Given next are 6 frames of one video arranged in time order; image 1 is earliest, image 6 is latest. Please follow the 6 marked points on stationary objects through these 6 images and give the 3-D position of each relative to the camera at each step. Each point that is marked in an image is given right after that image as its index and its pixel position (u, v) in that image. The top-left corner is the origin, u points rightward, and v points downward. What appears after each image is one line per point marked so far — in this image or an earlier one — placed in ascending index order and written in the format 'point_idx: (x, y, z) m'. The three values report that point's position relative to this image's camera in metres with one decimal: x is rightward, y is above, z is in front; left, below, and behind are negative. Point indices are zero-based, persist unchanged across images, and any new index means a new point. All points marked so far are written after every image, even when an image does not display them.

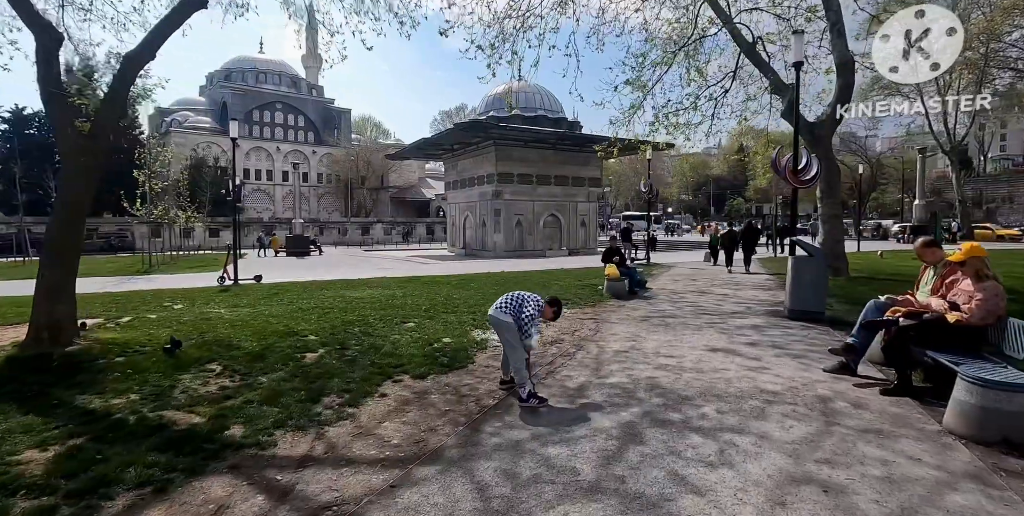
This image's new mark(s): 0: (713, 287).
0: (+5.4, -0.7, +13.7) m
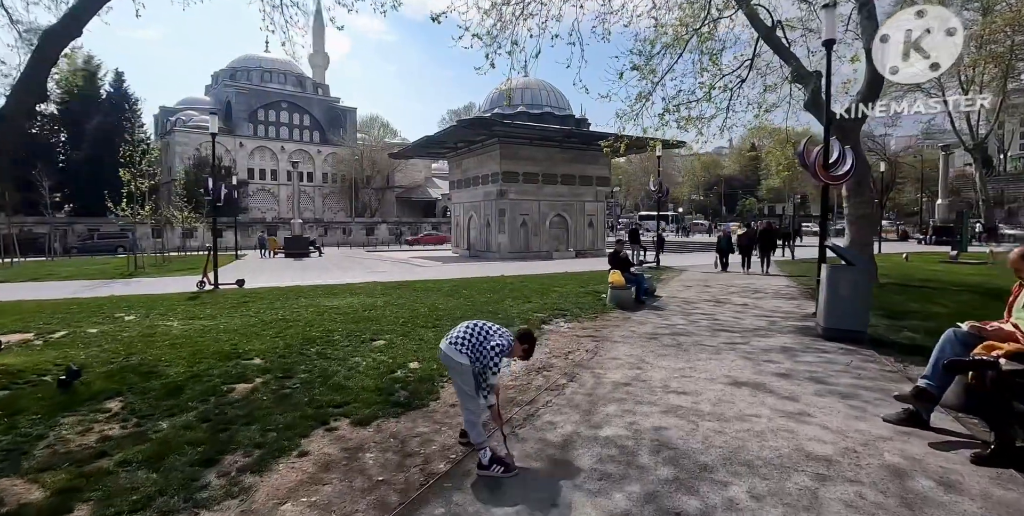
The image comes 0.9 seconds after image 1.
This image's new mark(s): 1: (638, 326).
0: (+5.3, -0.9, +12.4) m
1: (+2.1, -1.2, +8.7) m
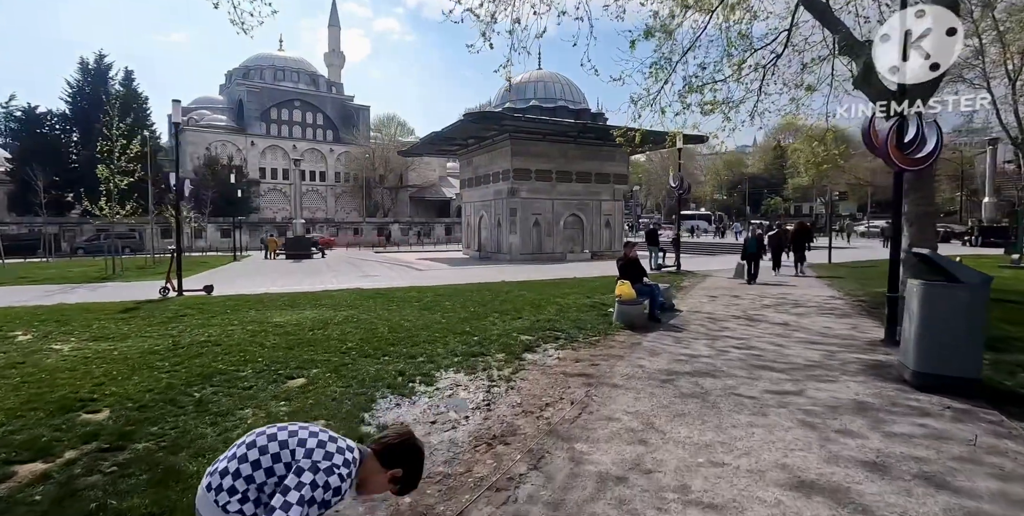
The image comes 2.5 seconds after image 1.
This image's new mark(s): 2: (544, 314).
0: (+5.0, -1.0, +10.1) m
1: (+1.8, -1.3, +6.5) m
2: (+0.6, -1.1, +9.8) m
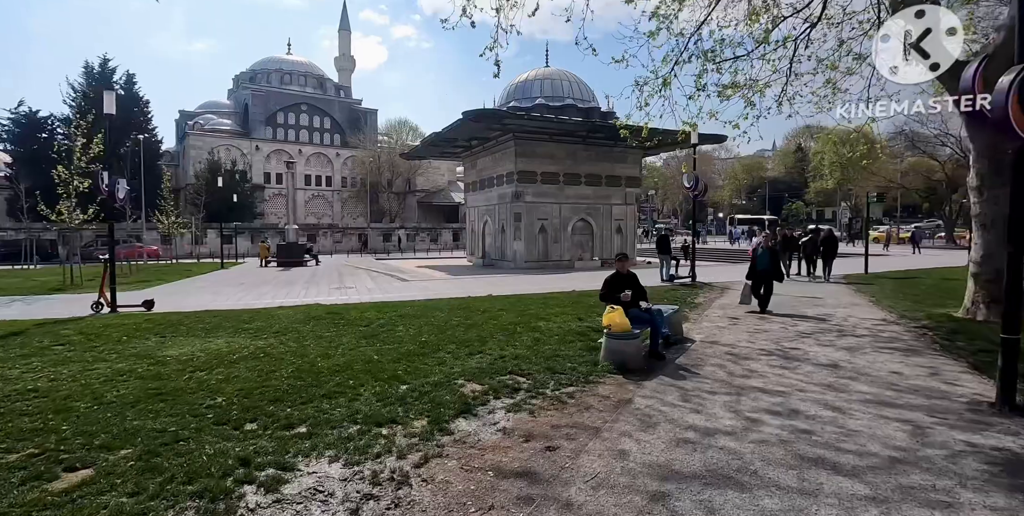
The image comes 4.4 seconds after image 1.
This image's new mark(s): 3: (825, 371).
0: (+4.4, -1.3, +7.7) m
1: (+1.0, -1.5, +4.3) m
2: (0.0, -1.3, +7.6) m
3: (+3.7, -1.4, +6.1) m
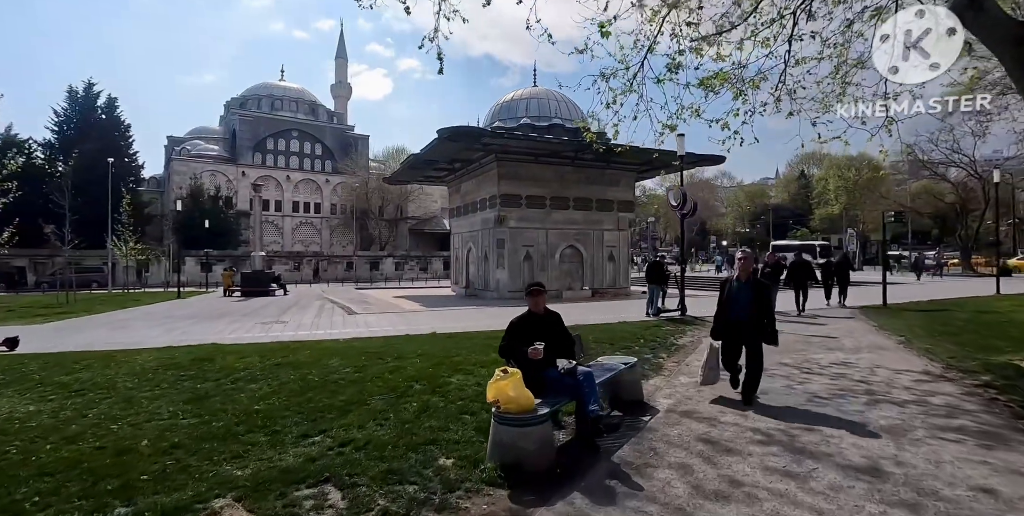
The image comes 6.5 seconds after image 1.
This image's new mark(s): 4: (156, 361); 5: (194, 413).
0: (+3.1, -1.6, +5.2) m
1: (-0.3, -1.6, +1.8) m
2: (-1.3, -1.6, +5.1) m
3: (+2.4, -1.6, +3.5) m
4: (-5.8, -1.7, +8.3) m
5: (-3.3, -1.6, +5.5) m
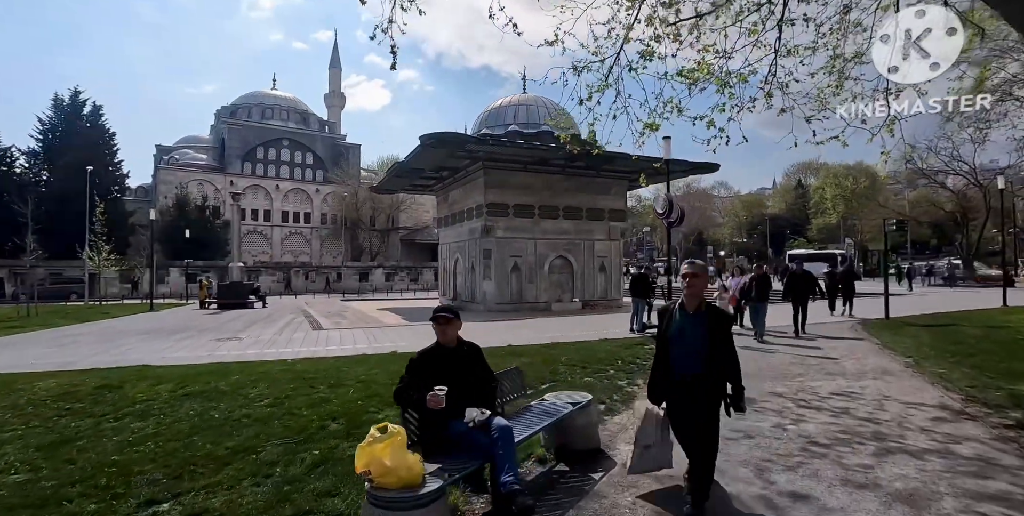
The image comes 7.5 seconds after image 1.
0: (+2.4, -1.7, +4.1) m
1: (-0.9, -1.6, +0.7) m
2: (-2.0, -1.7, +4.0) m
3: (+1.7, -1.6, +2.5) m
4: (-6.5, -1.8, +7.3) m
5: (-4.0, -1.8, +4.4) m
